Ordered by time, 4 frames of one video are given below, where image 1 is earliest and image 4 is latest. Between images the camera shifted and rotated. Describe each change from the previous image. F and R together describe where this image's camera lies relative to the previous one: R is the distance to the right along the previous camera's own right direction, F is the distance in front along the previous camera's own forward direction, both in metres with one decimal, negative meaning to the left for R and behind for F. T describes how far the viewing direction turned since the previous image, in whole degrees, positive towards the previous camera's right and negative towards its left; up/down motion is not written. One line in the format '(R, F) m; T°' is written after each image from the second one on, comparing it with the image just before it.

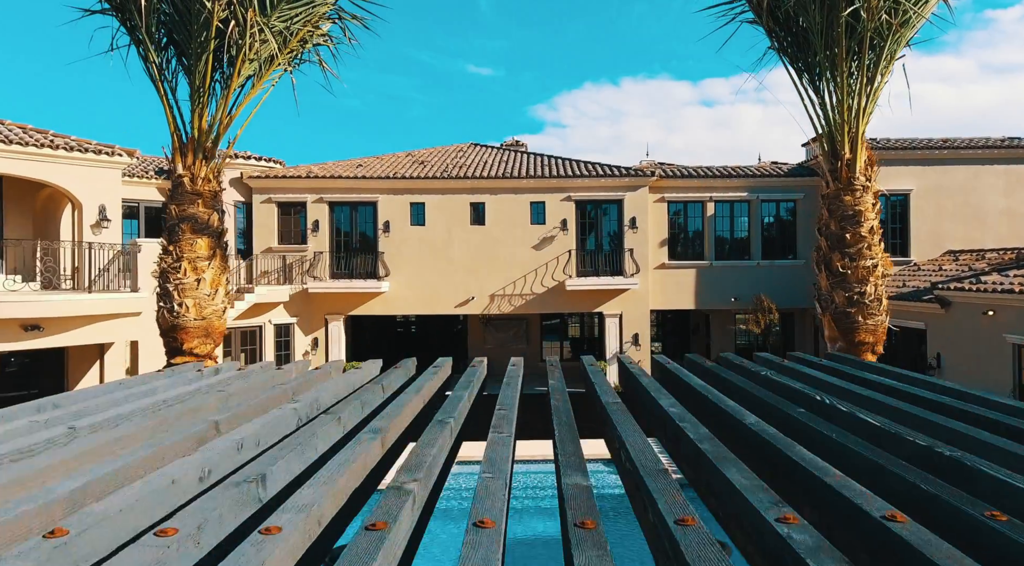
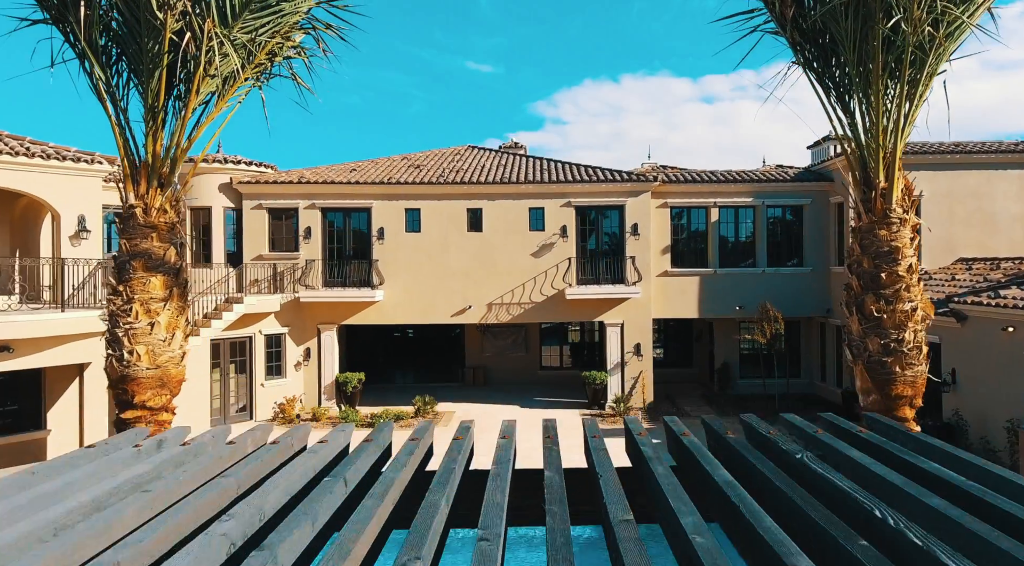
(+0.1, +0.7) m; 0°
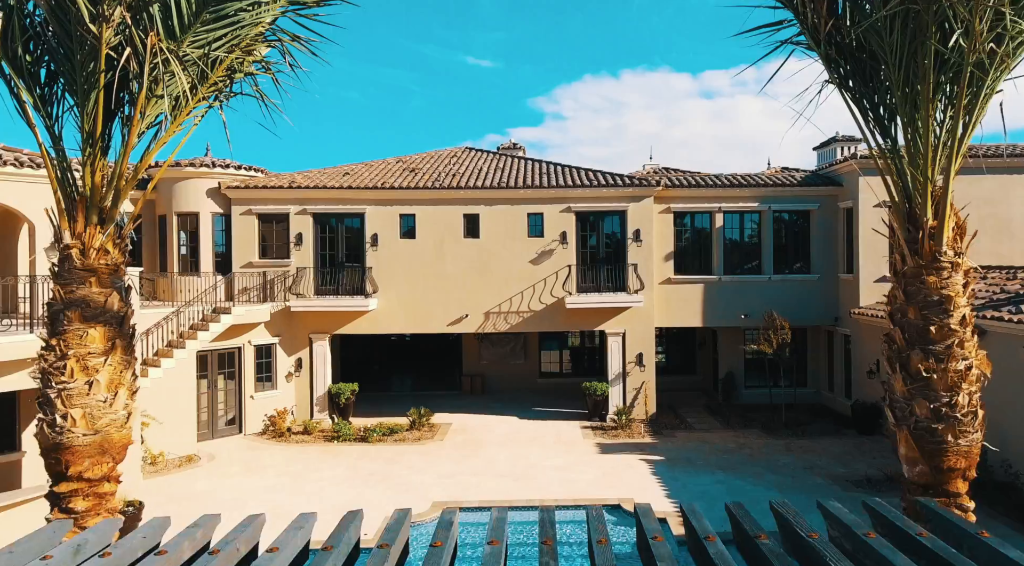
(+0.1, +0.7) m; 0°
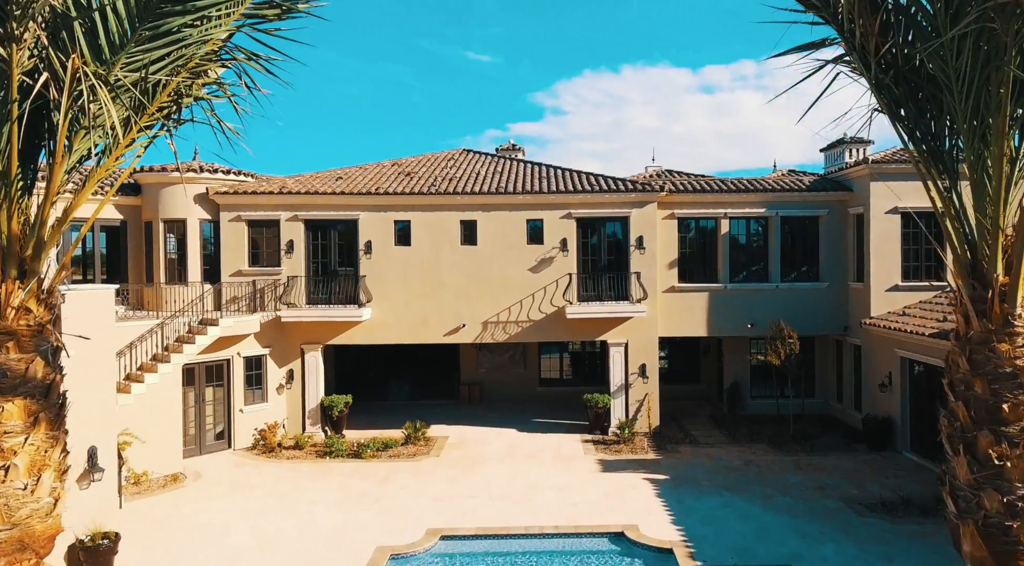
(0.0, +0.7) m; 0°
